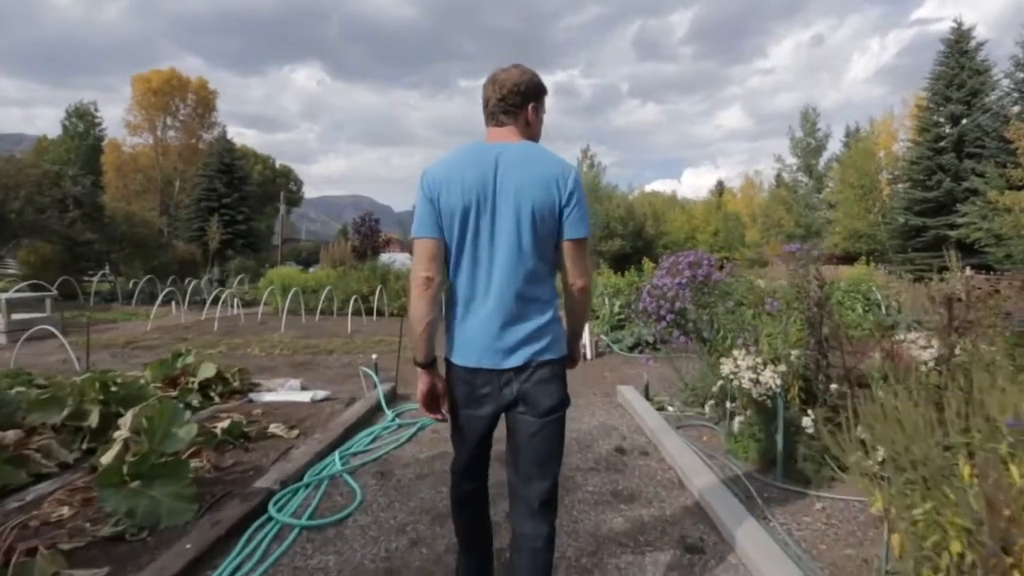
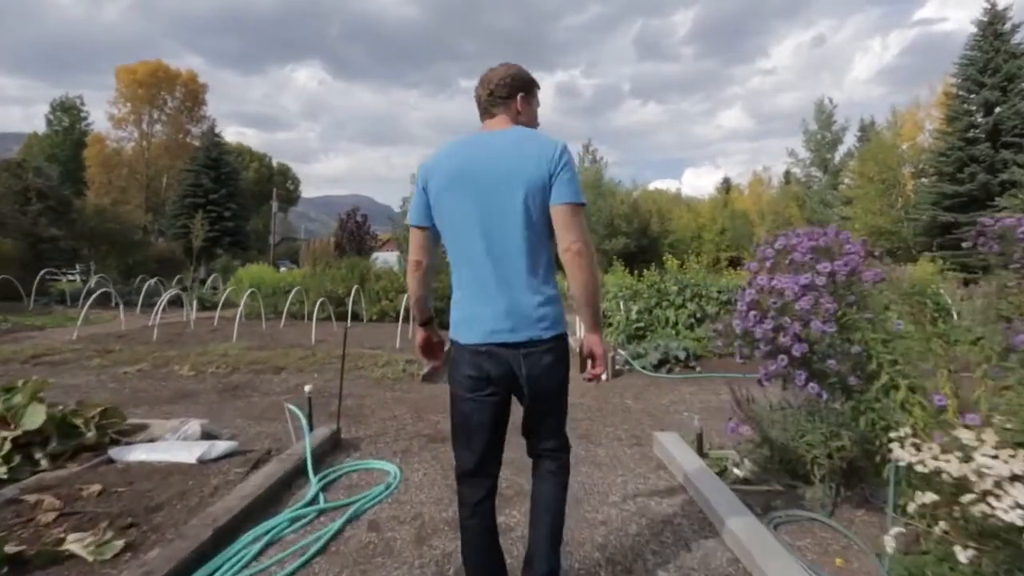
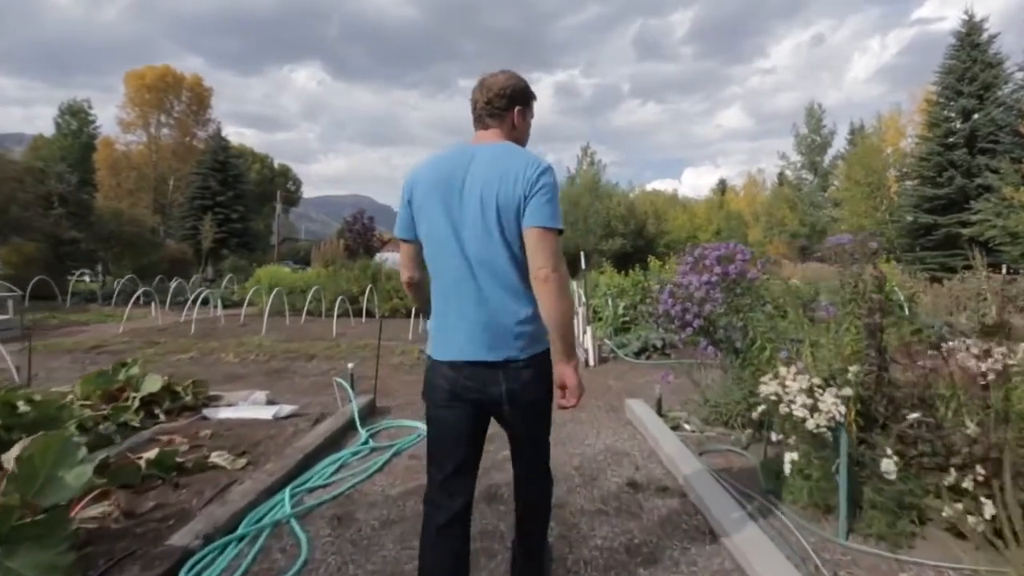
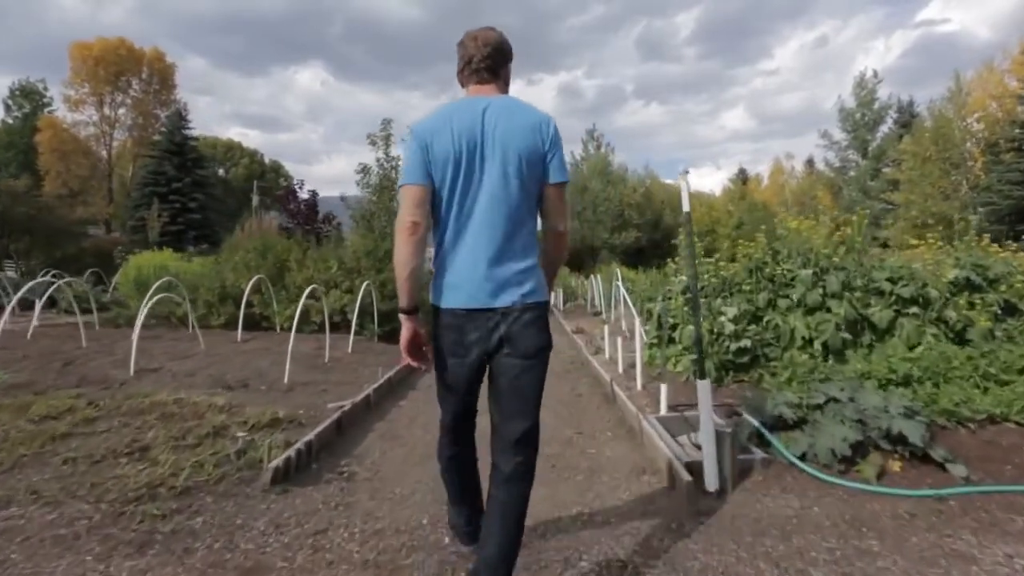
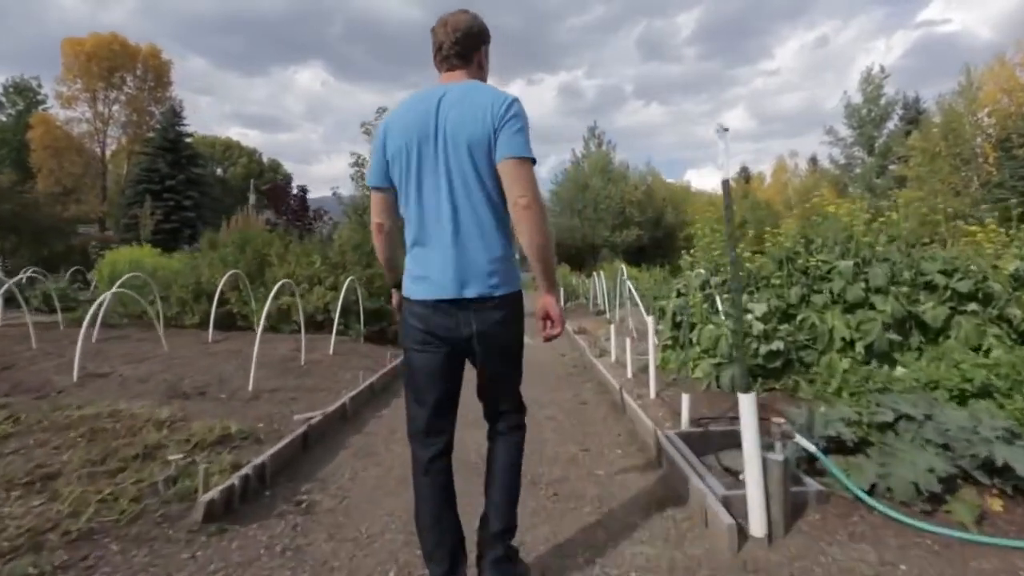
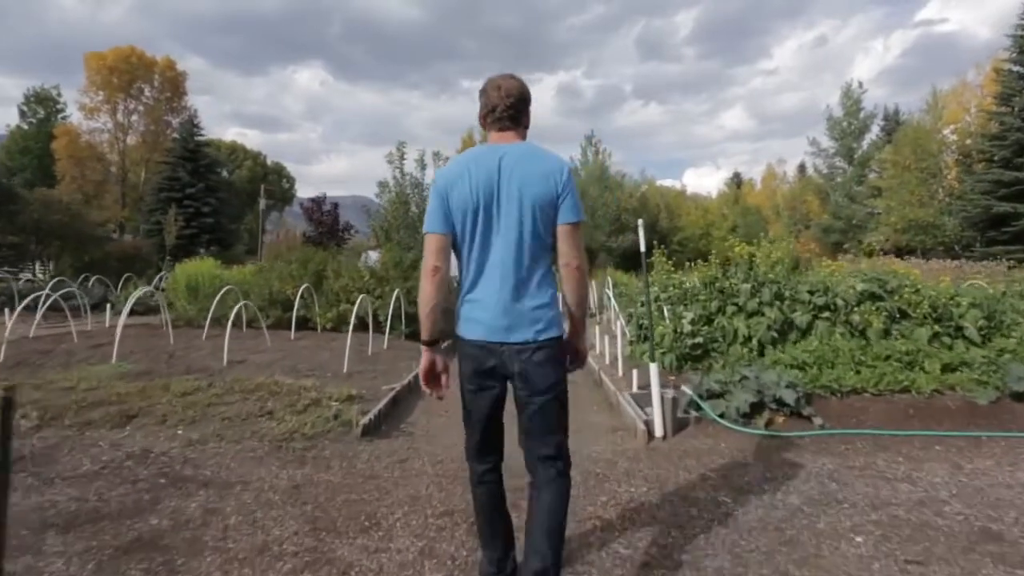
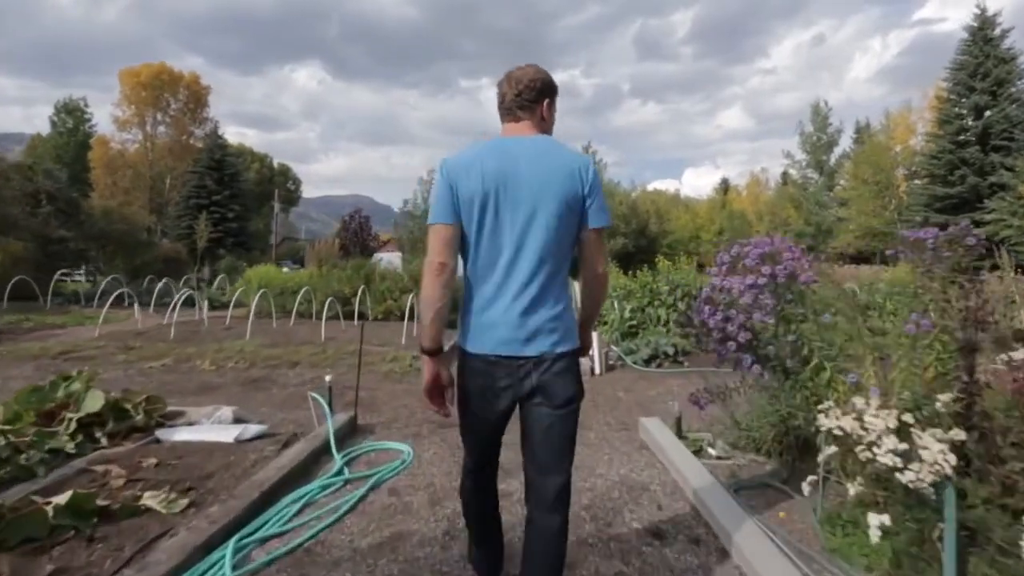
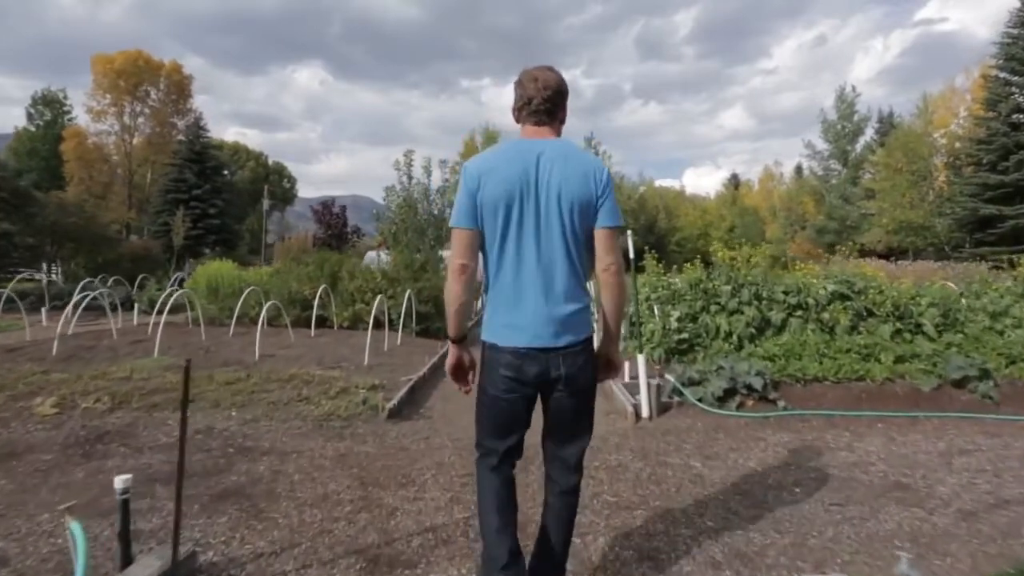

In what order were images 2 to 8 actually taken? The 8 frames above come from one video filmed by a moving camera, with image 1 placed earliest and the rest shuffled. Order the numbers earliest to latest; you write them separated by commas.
3, 7, 2, 8, 6, 4, 5
